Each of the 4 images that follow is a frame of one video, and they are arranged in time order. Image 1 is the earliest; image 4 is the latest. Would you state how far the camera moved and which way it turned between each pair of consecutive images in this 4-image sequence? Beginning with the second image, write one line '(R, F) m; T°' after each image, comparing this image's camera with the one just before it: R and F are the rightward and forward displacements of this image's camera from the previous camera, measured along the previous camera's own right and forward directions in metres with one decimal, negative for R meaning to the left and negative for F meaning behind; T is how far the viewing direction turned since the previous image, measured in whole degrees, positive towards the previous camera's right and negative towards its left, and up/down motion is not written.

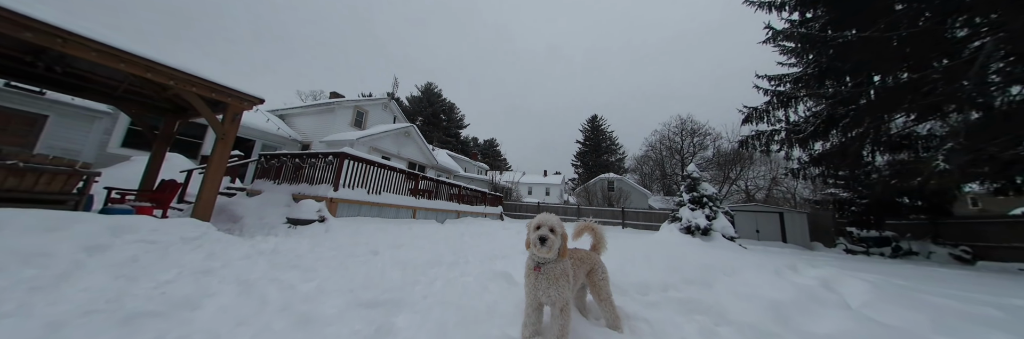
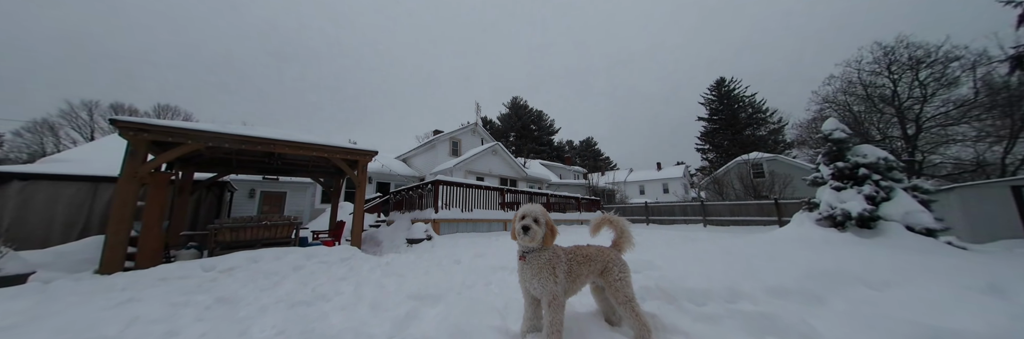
(+0.9, -0.1) m; -21°
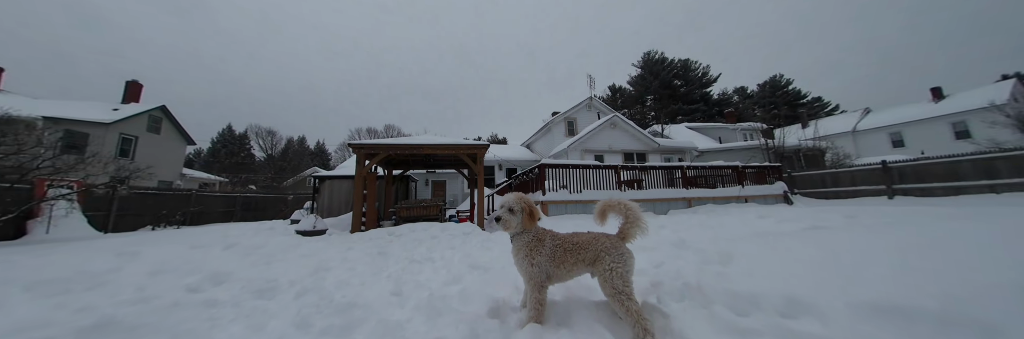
(+1.0, 0.0) m; -29°
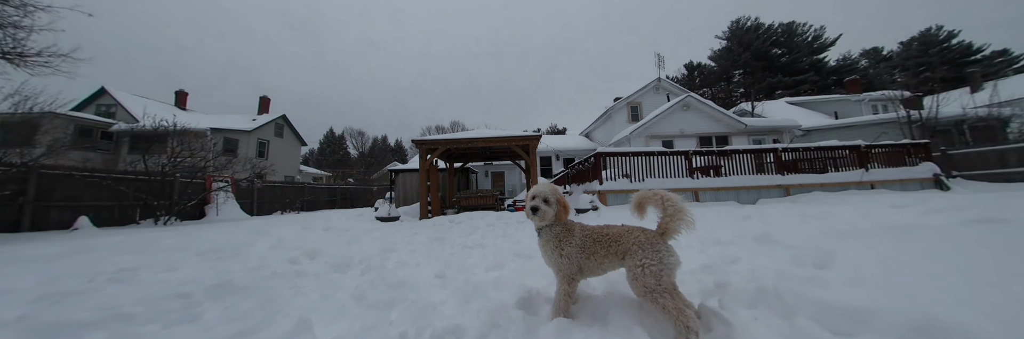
(+0.2, +0.1) m; -13°
